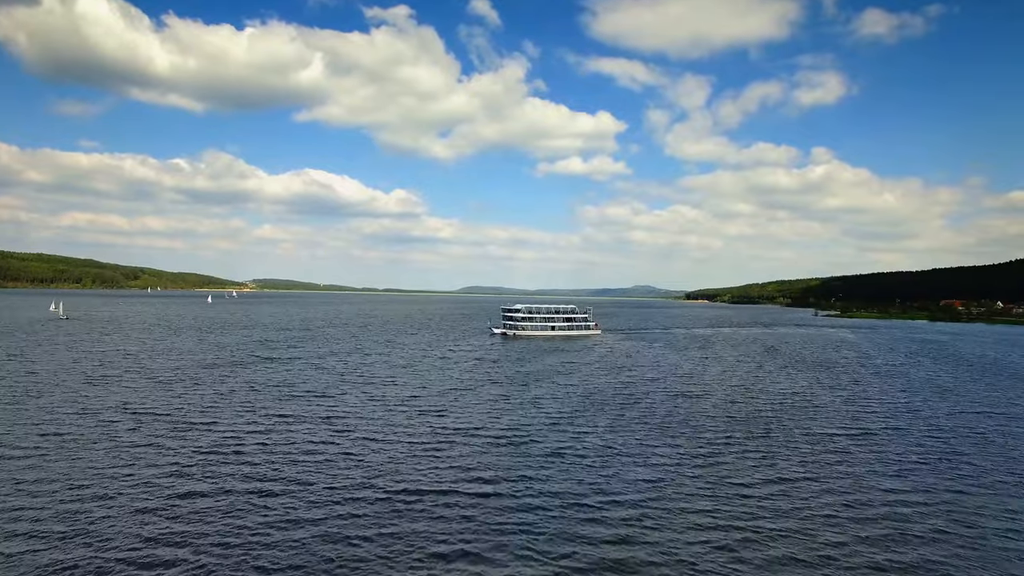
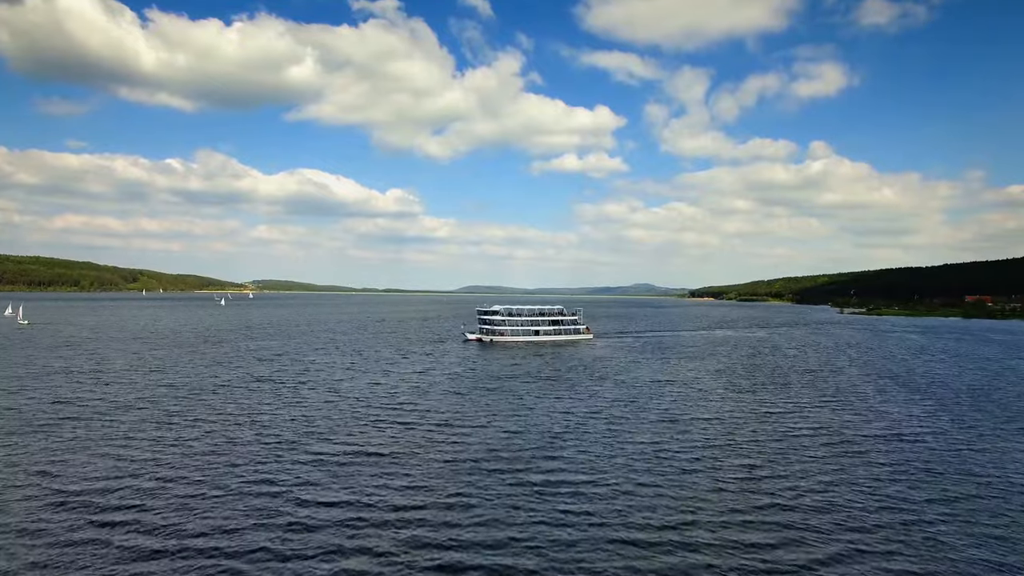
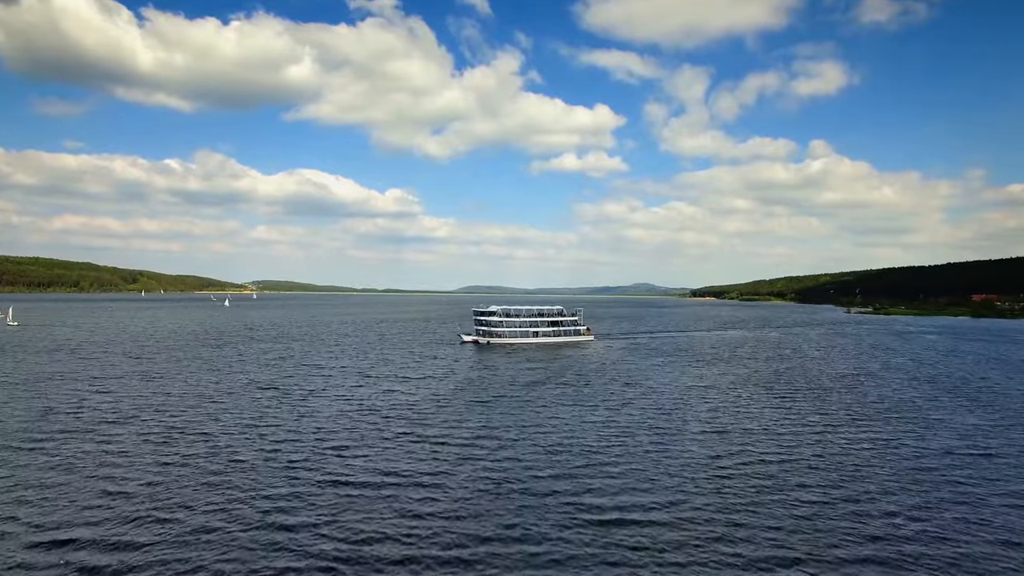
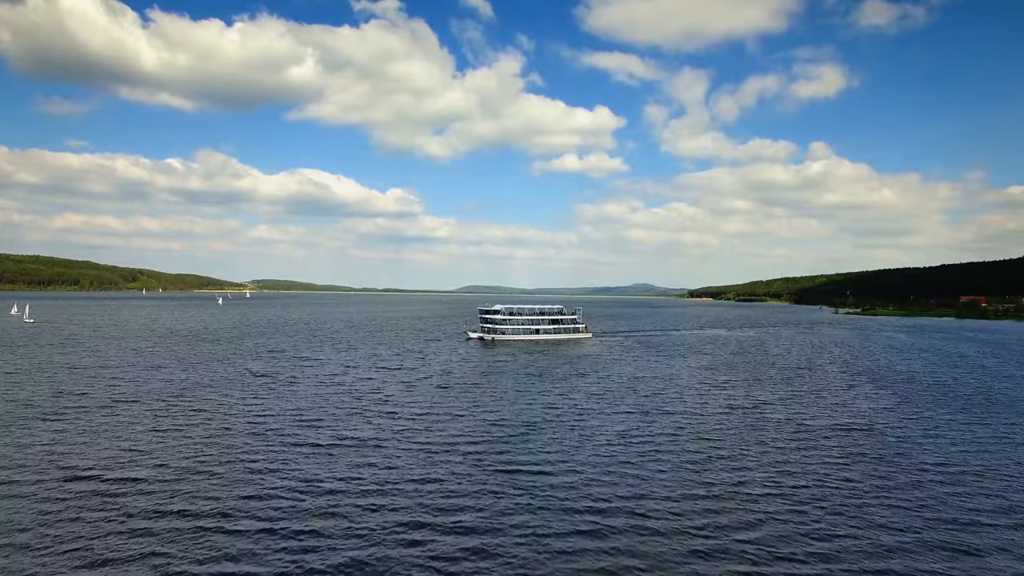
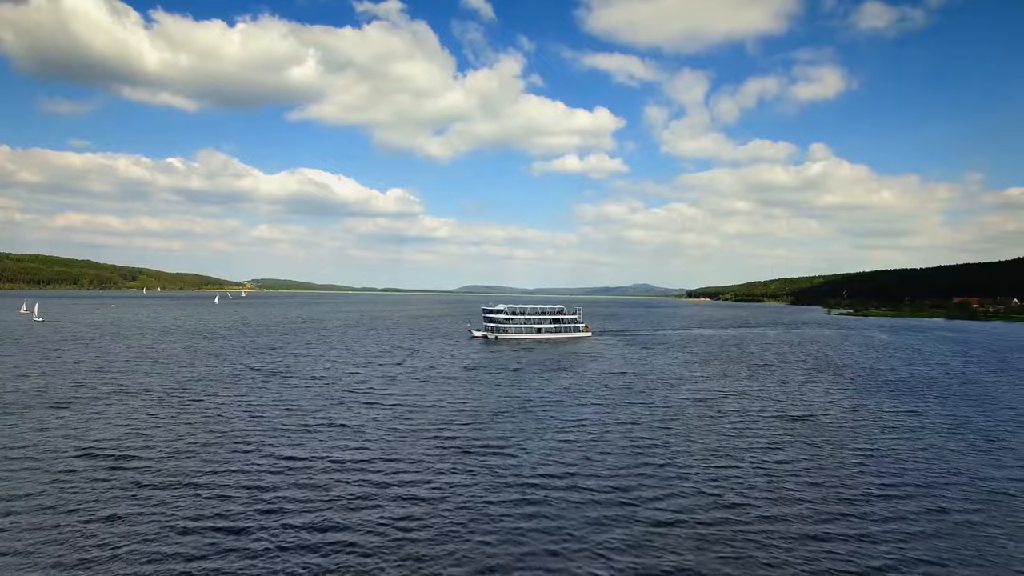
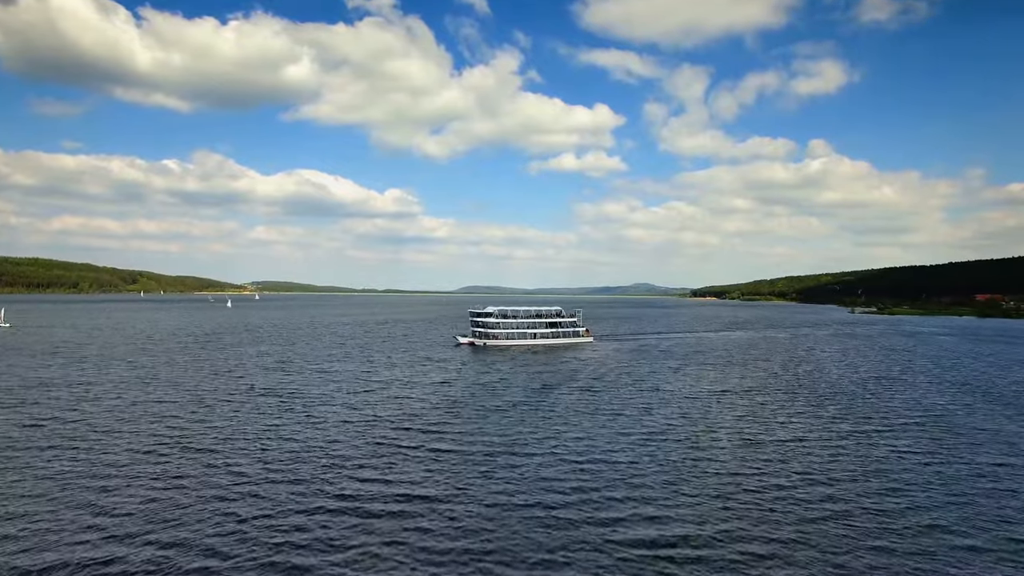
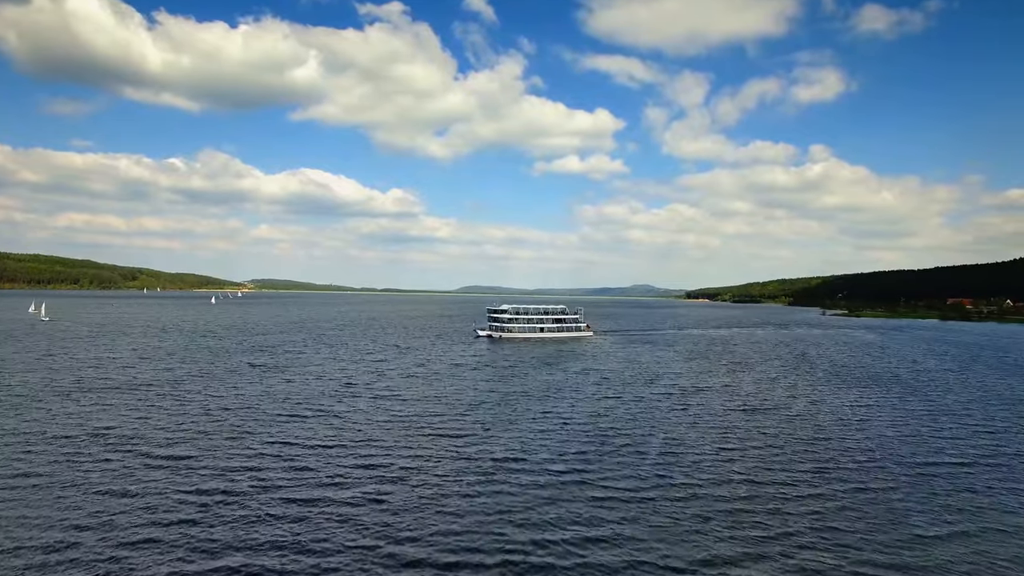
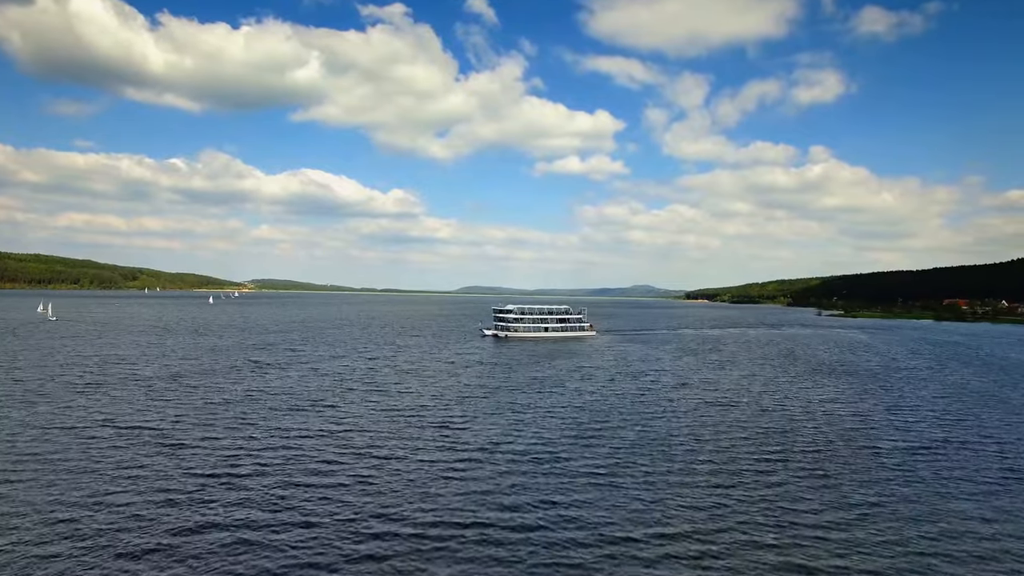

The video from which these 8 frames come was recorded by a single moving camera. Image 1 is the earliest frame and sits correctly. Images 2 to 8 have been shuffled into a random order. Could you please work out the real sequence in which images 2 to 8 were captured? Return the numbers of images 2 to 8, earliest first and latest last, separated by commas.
8, 7, 5, 4, 2, 3, 6
